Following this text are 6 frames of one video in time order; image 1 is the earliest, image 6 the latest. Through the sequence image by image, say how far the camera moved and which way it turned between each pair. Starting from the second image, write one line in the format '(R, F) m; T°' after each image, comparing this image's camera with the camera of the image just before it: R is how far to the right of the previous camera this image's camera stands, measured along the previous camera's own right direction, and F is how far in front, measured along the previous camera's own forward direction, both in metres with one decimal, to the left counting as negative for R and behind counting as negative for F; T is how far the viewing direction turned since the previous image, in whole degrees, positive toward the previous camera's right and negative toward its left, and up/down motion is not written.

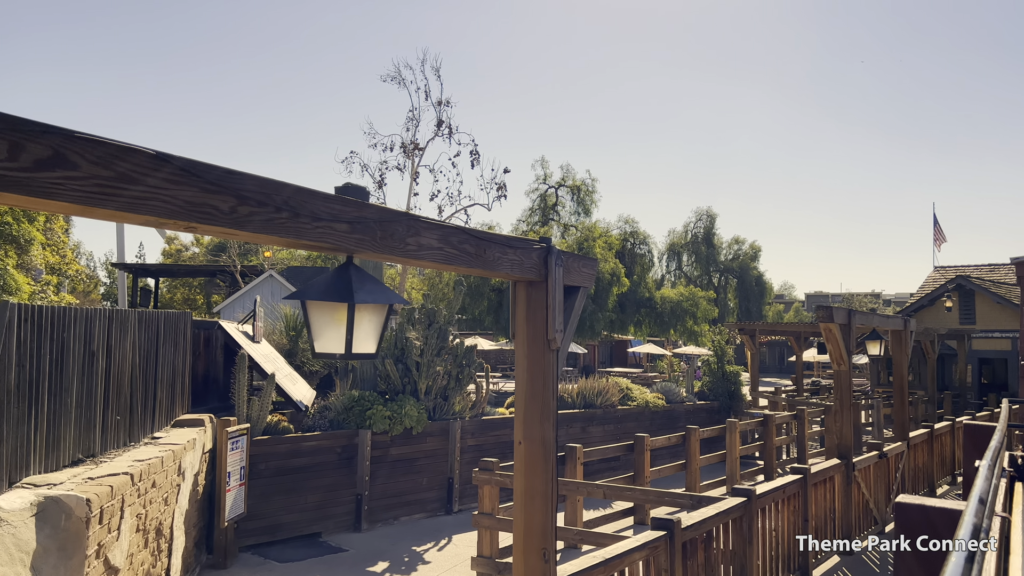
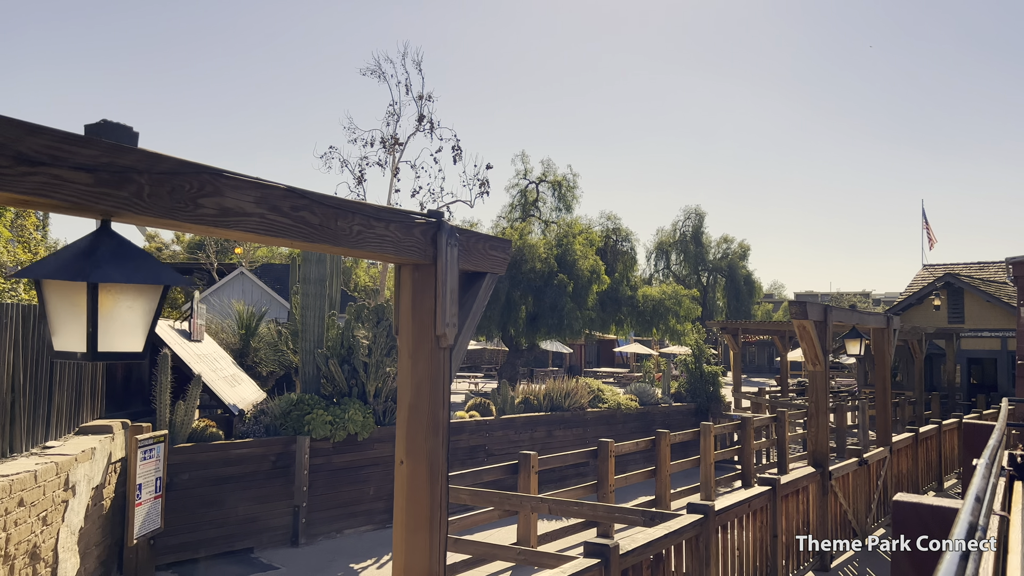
(+0.5, +0.7) m; +1°
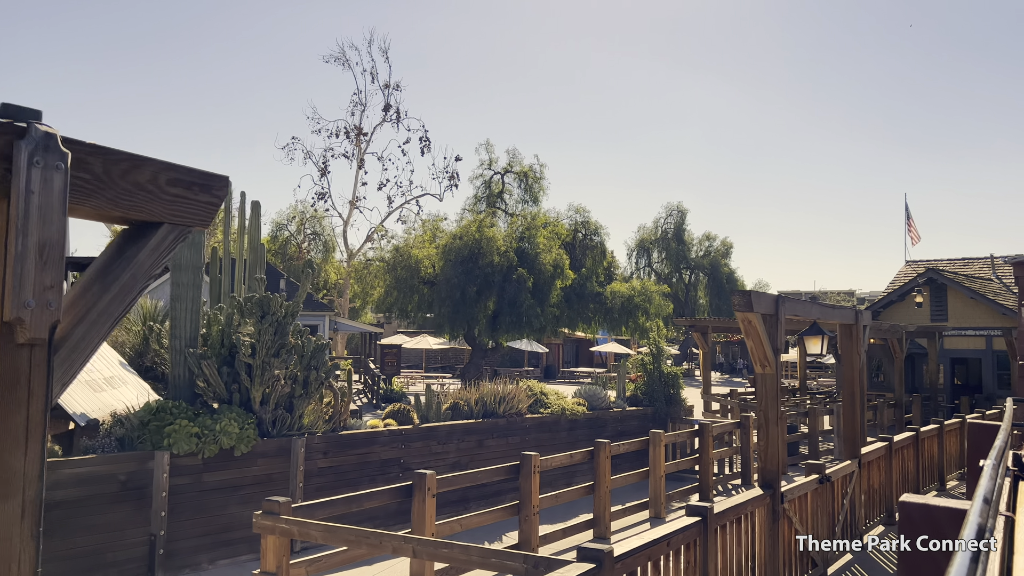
(+0.9, +1.3) m; +1°
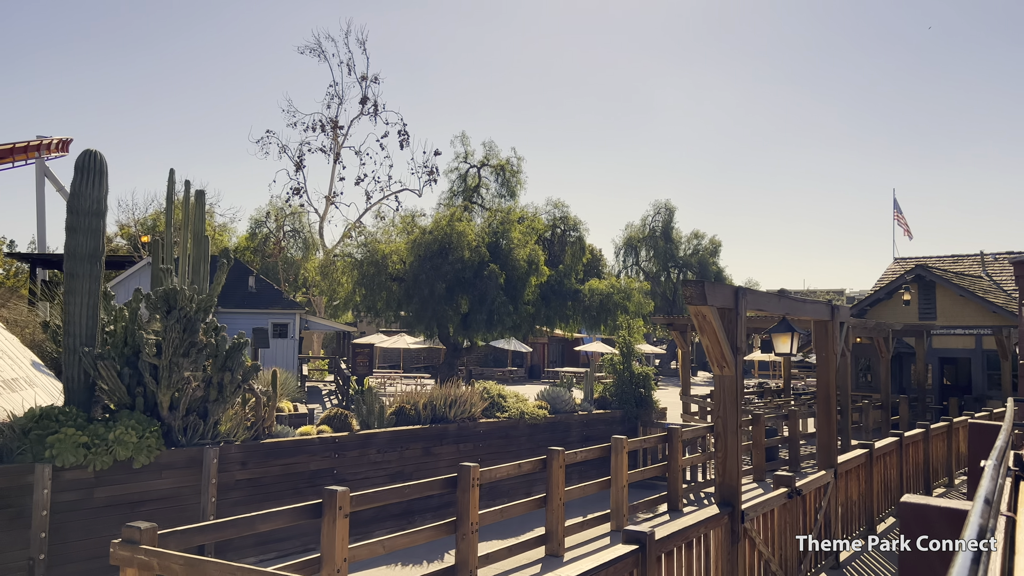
(+0.6, +0.8) m; +1°
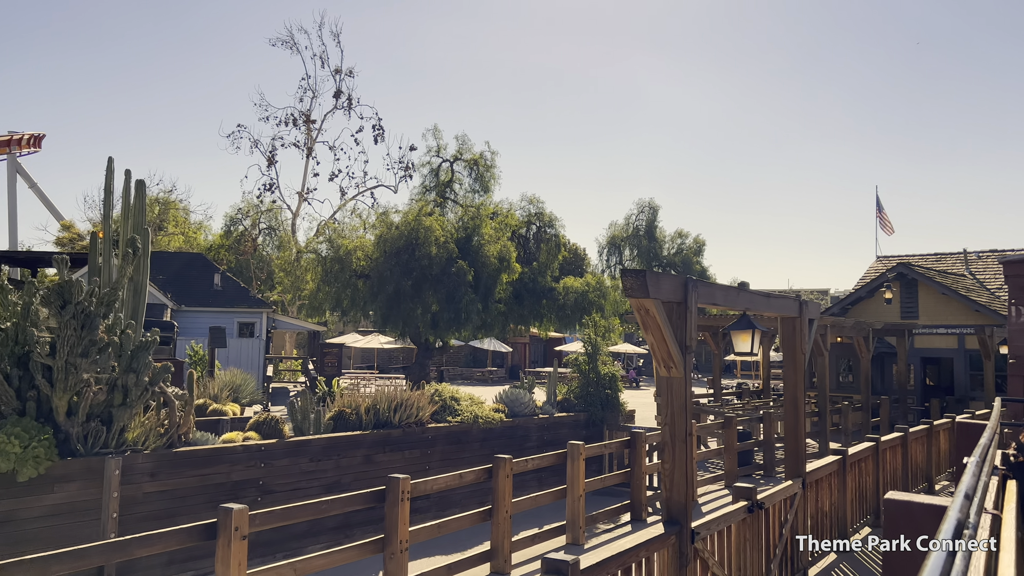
(+0.5, +0.7) m; +1°
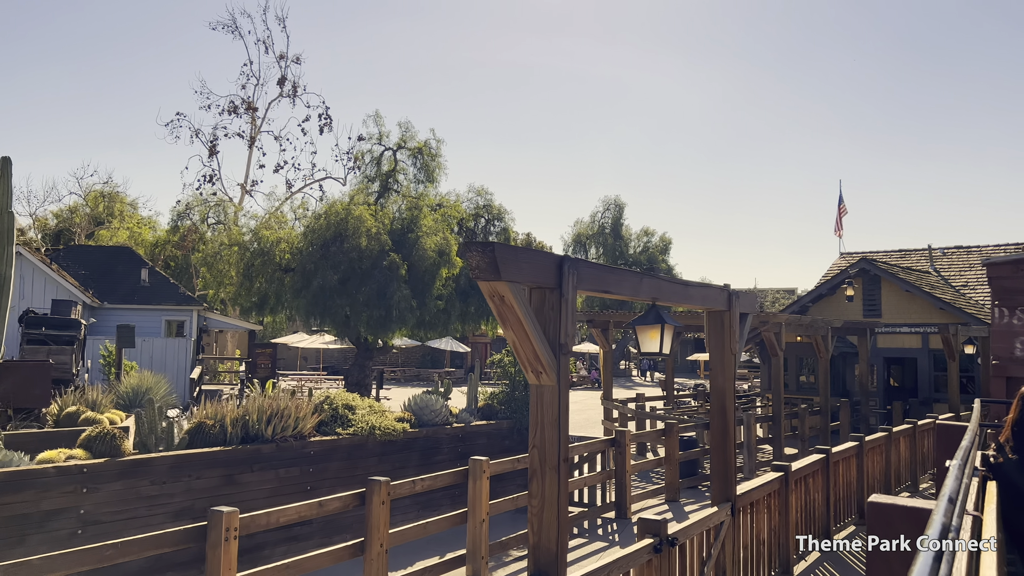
(+0.9, +1.3) m; +2°
